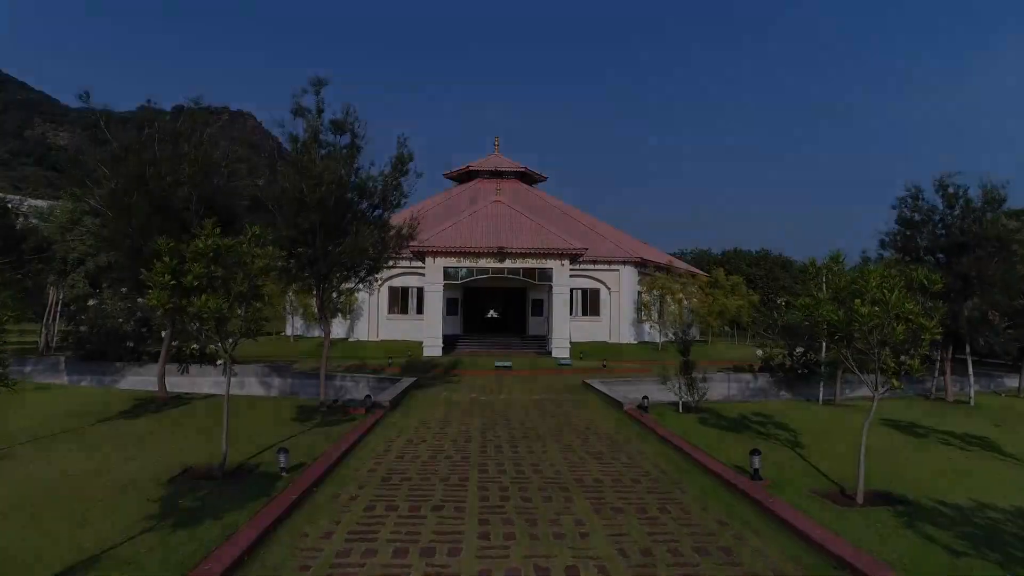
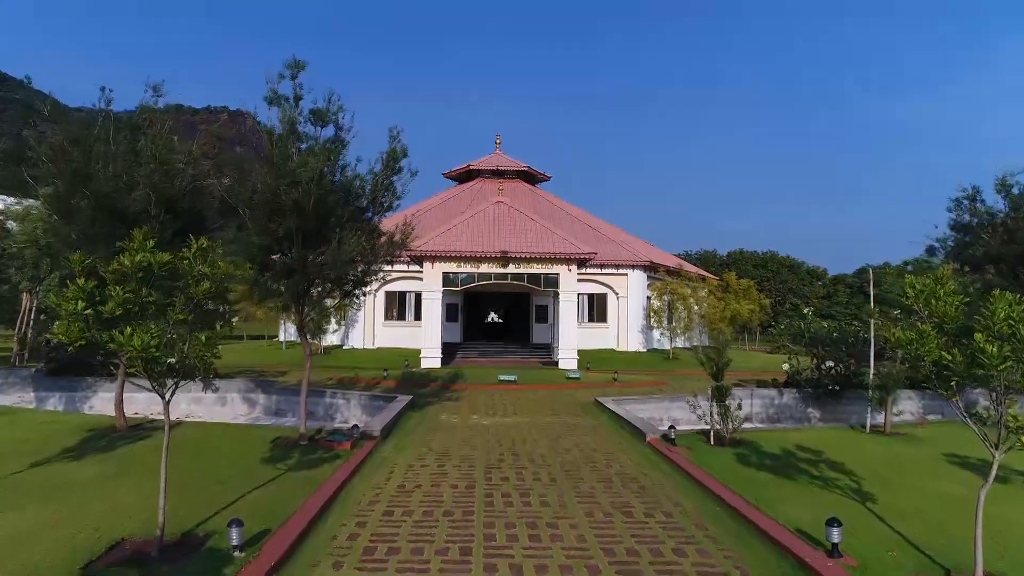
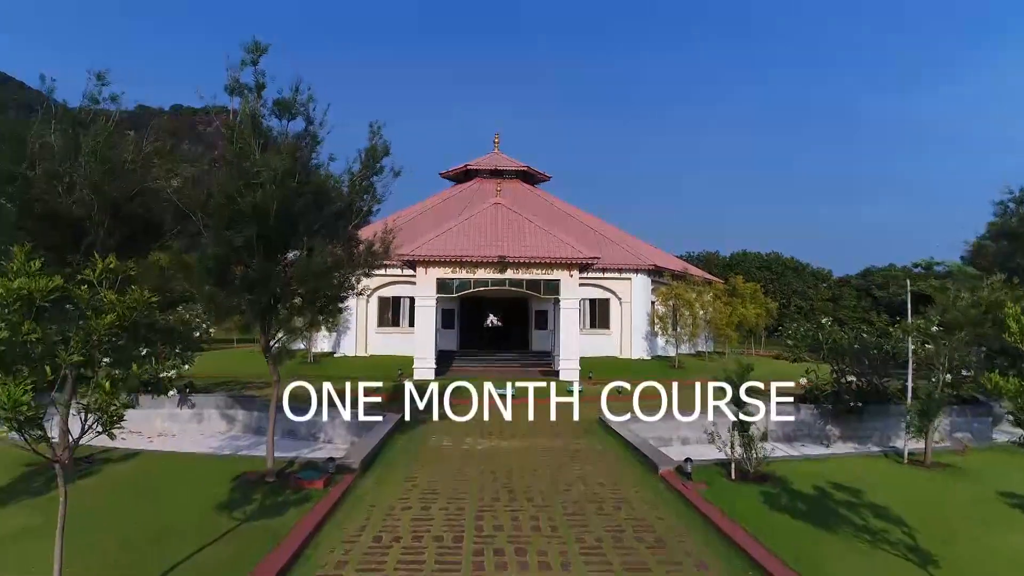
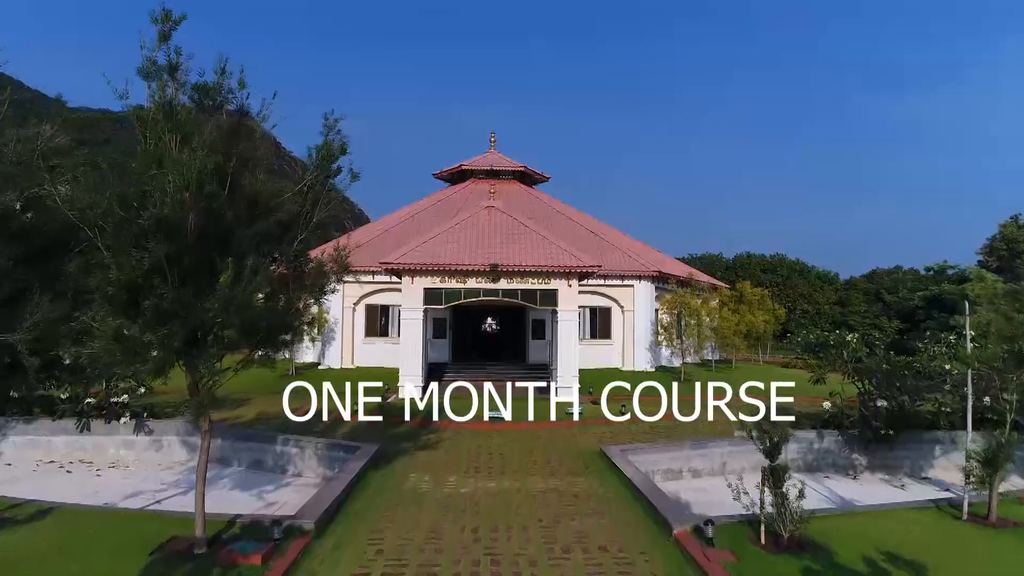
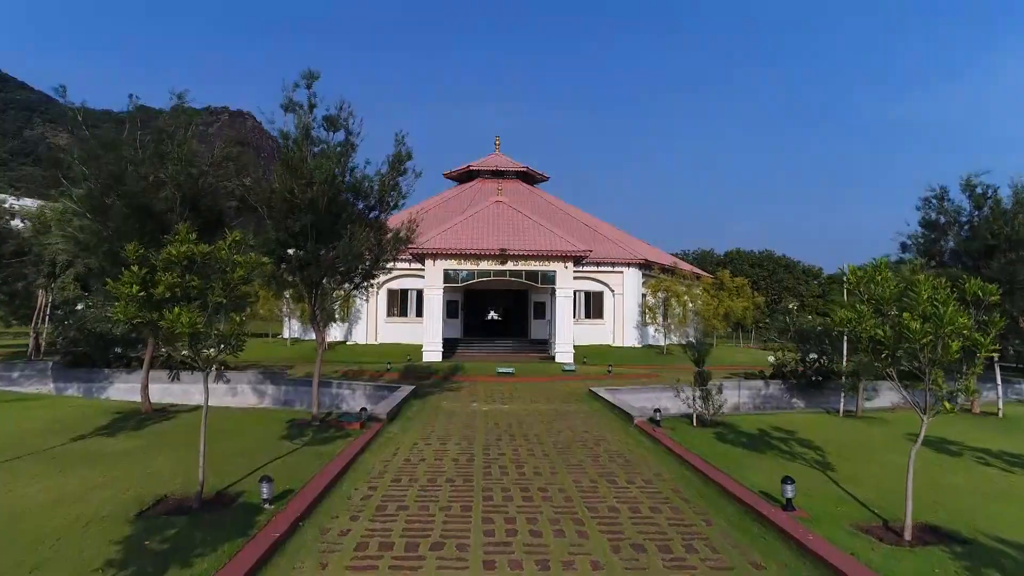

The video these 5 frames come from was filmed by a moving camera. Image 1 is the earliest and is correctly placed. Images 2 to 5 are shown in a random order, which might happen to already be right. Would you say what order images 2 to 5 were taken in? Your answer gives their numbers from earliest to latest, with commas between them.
5, 2, 3, 4
